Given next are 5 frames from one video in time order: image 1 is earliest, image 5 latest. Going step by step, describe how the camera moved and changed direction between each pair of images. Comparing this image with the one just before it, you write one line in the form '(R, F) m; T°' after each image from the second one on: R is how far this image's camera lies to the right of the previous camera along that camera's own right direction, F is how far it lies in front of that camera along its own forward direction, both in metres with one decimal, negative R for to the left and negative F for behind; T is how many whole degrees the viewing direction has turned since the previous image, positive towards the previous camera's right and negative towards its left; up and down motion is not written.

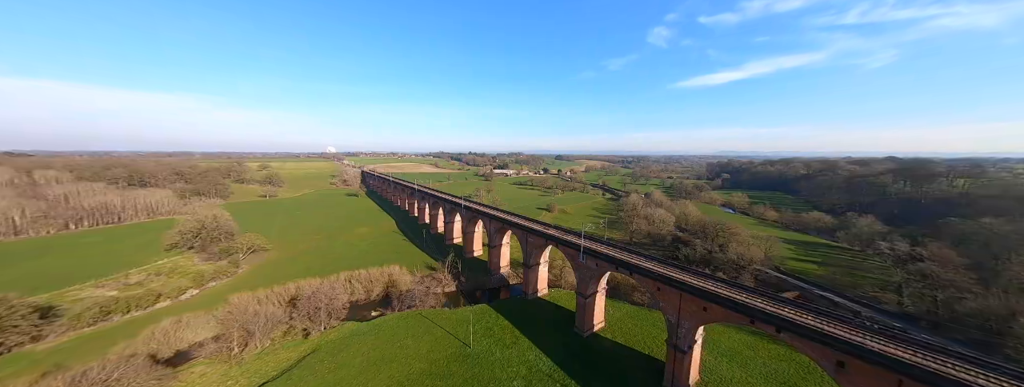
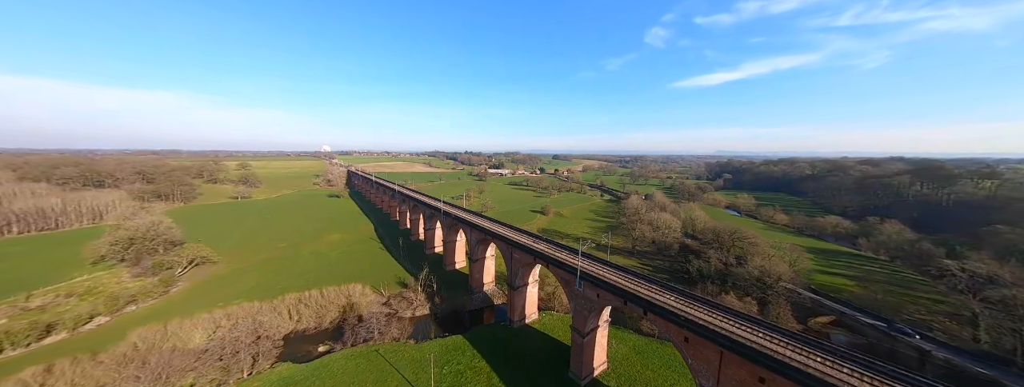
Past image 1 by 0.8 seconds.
(+1.2, +4.5) m; +1°
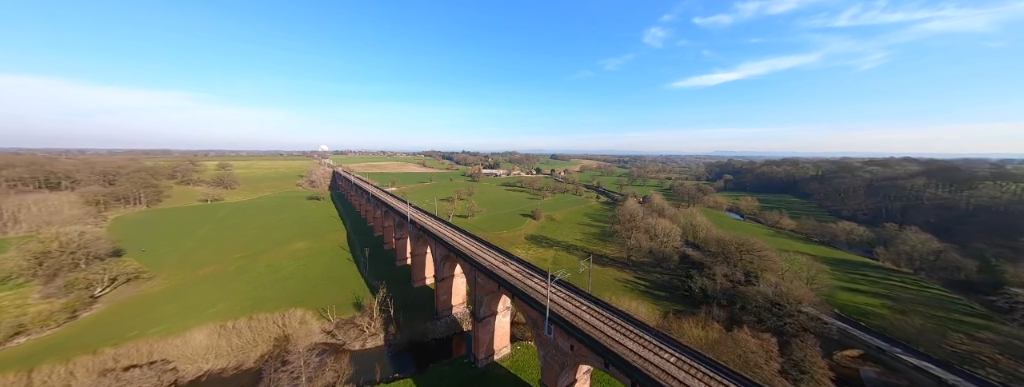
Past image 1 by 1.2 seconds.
(+2.2, +3.8) m; 0°
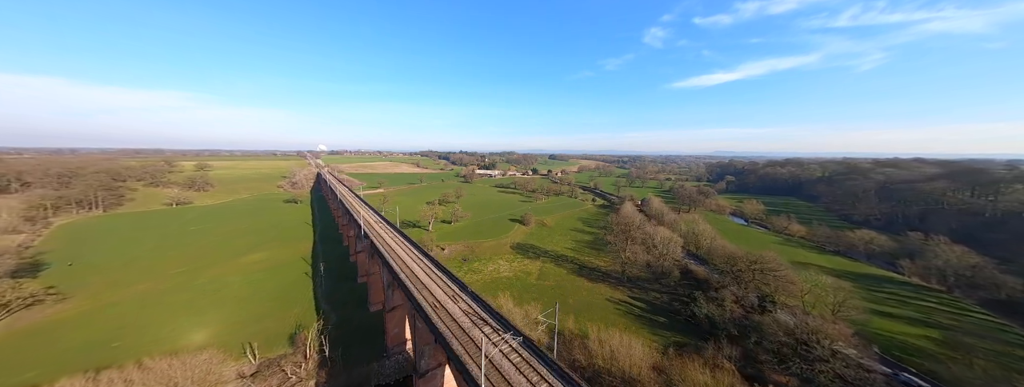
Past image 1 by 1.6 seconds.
(+2.3, +3.9) m; 0°
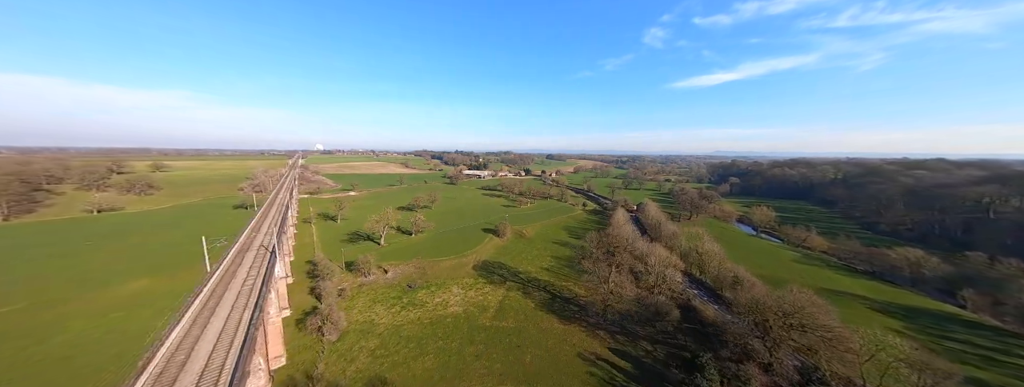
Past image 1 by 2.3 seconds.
(+4.4, +7.2) m; 0°
